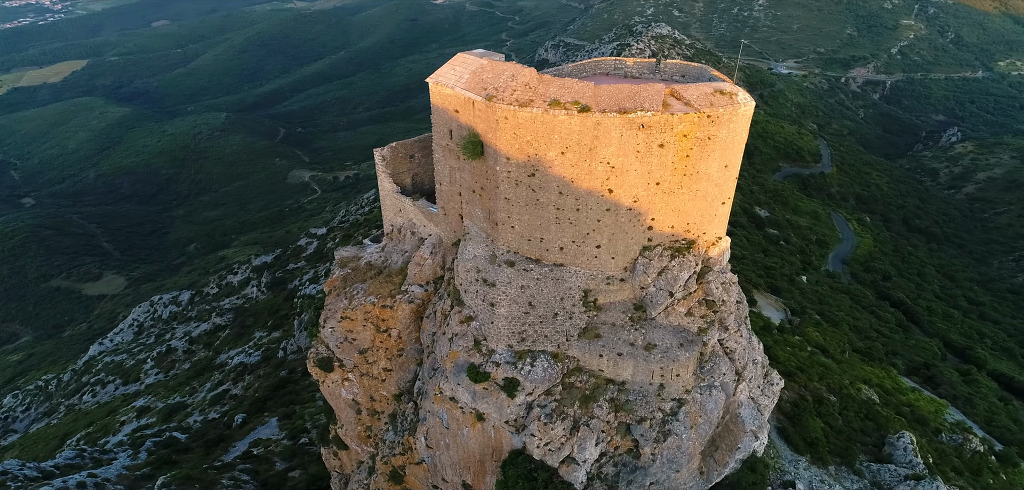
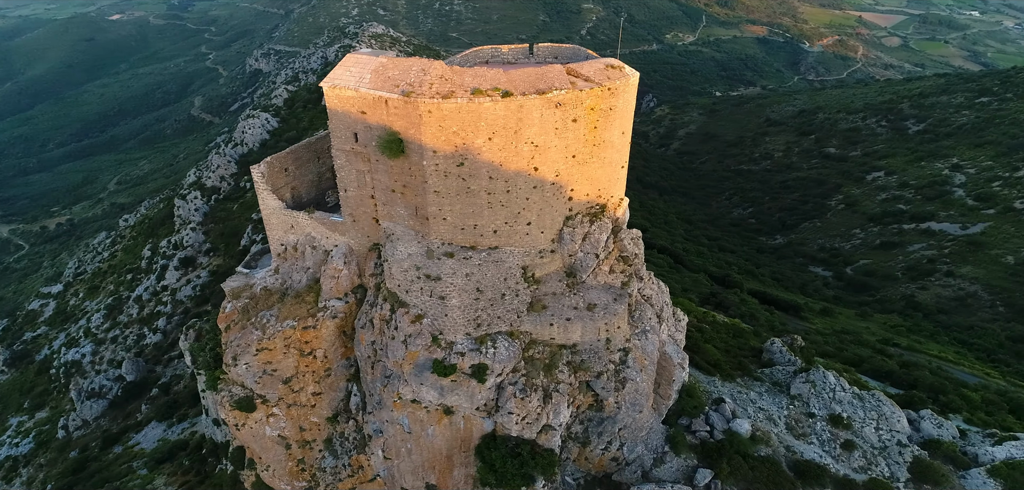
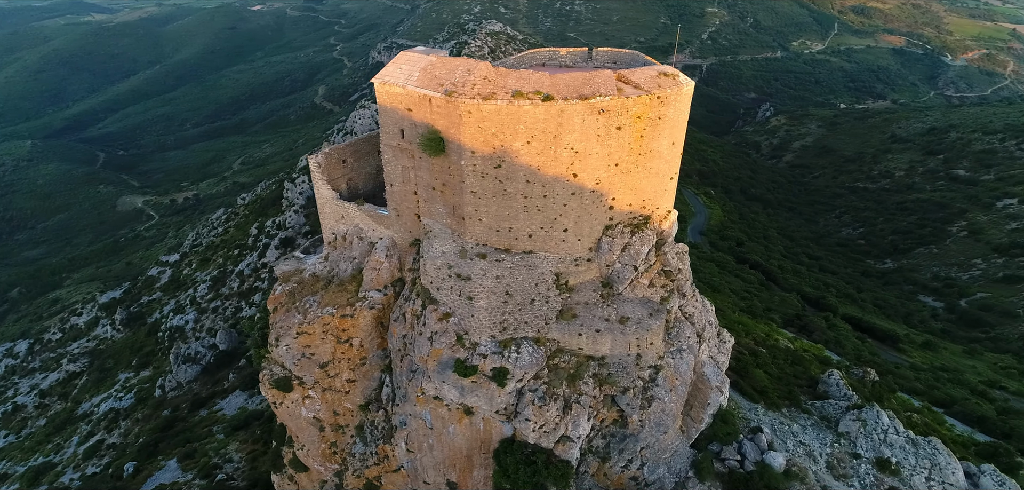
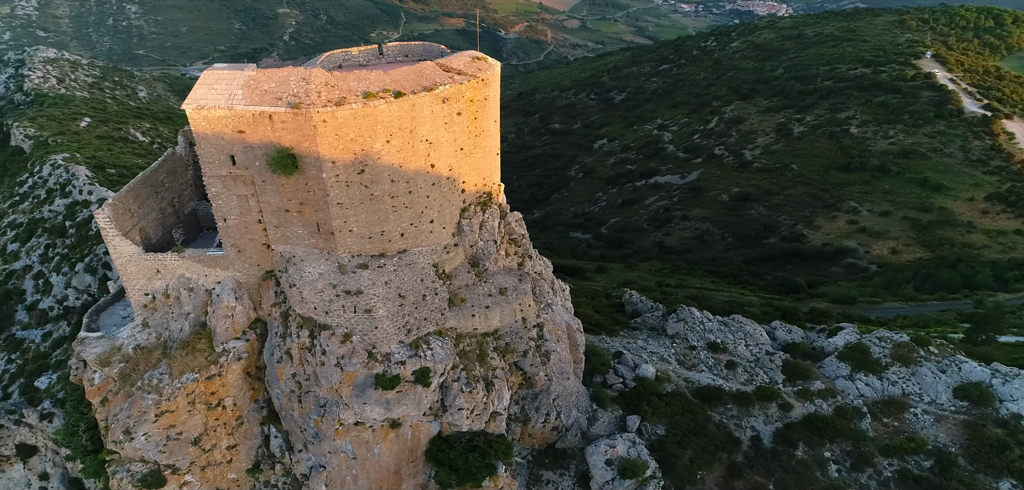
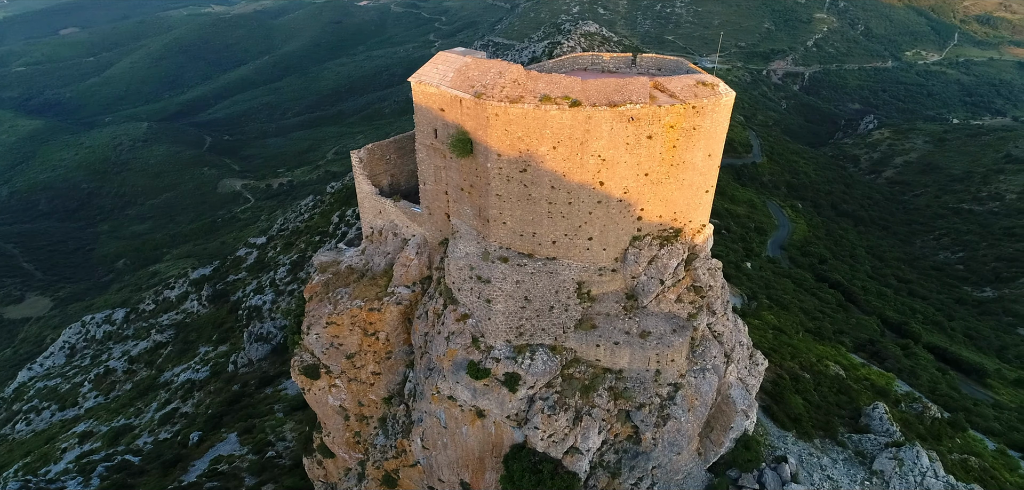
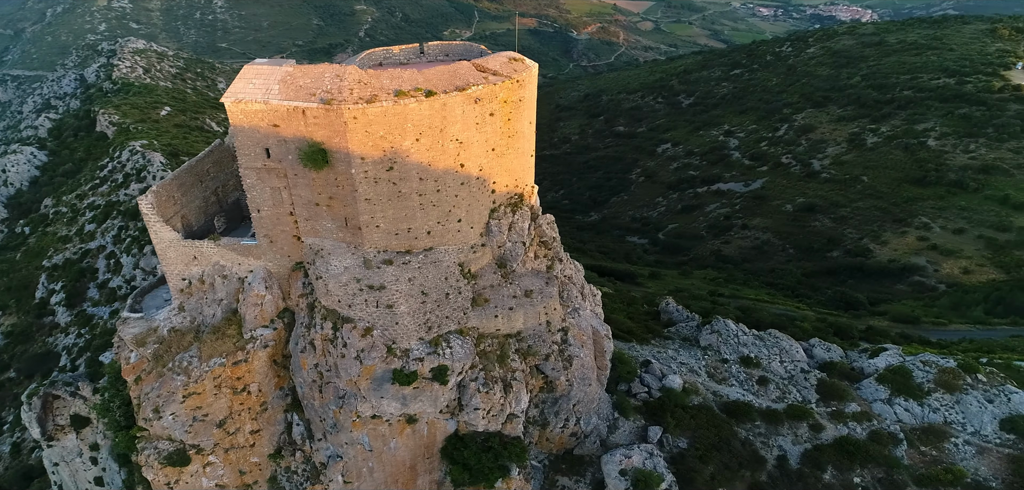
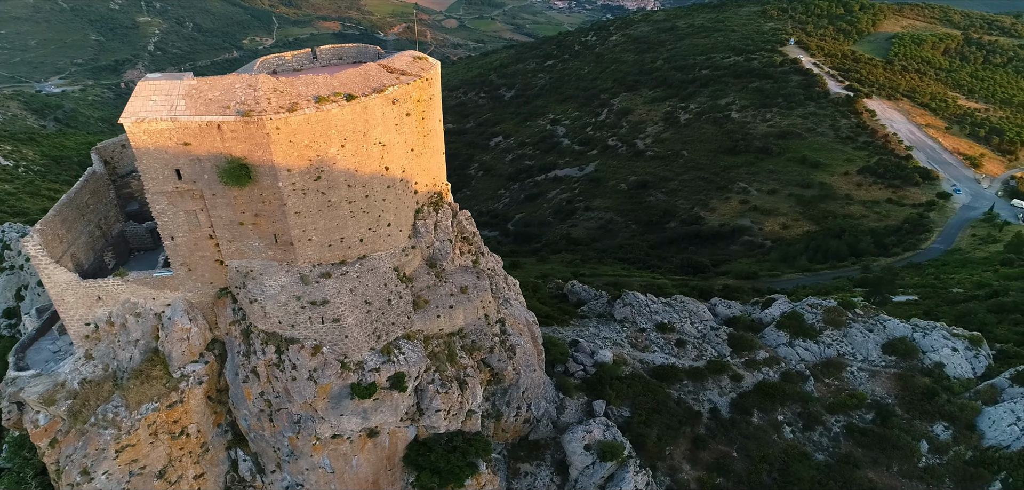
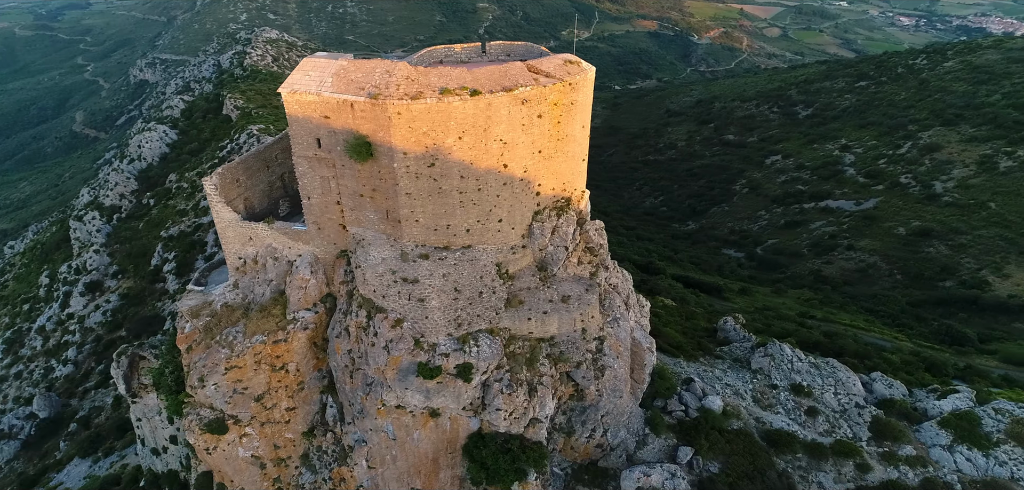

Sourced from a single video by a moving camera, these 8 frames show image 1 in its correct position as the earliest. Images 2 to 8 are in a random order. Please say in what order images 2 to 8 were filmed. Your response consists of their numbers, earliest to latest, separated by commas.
5, 3, 2, 8, 6, 4, 7
